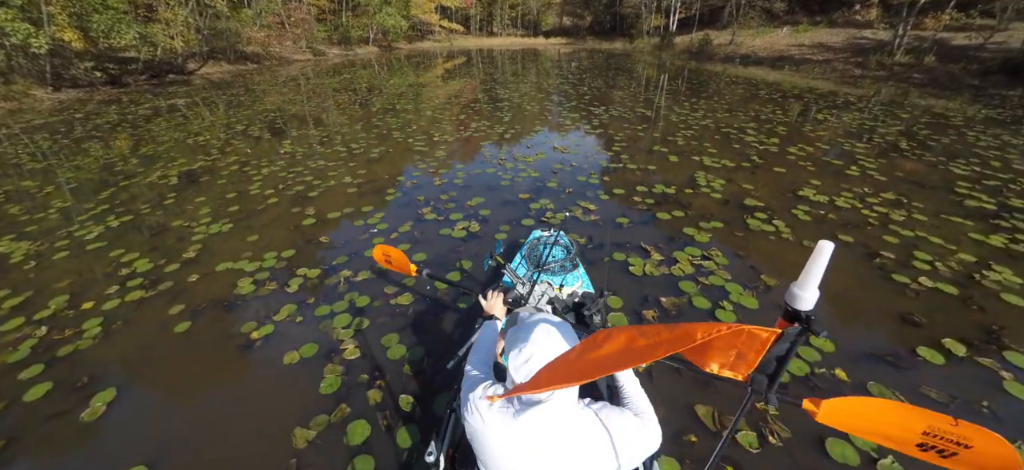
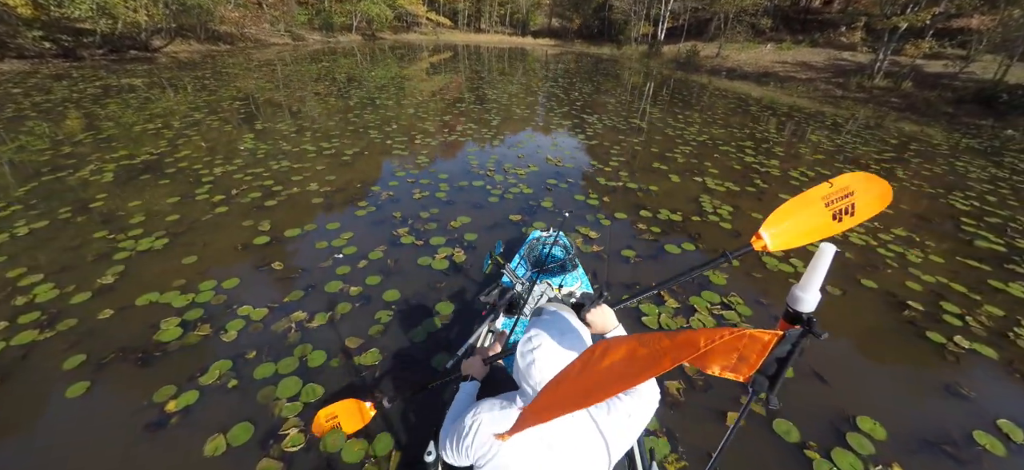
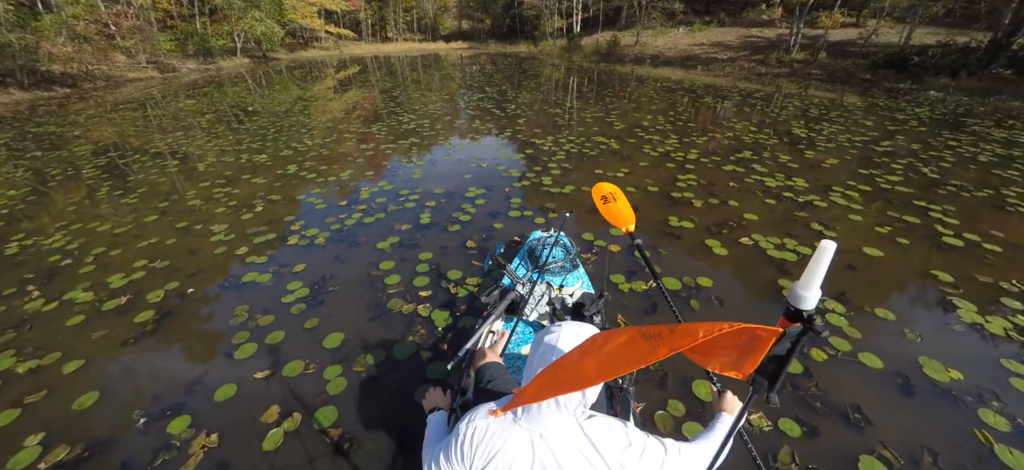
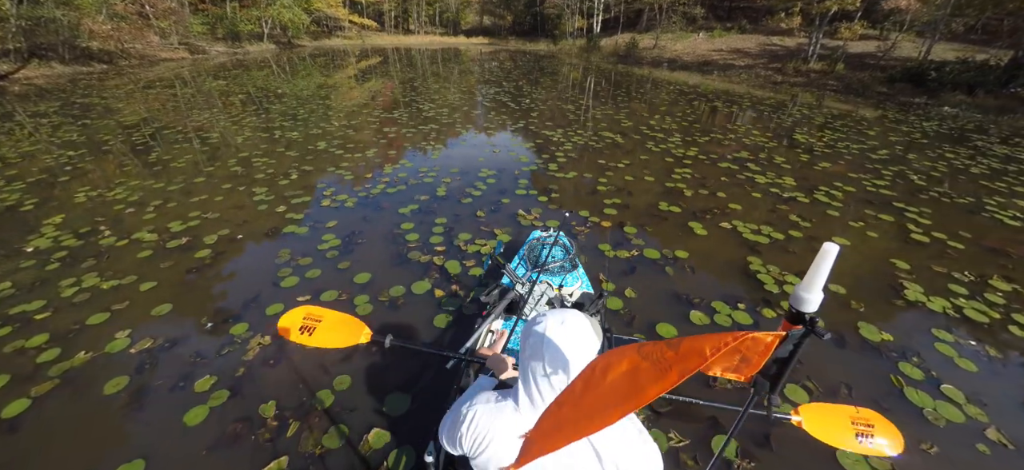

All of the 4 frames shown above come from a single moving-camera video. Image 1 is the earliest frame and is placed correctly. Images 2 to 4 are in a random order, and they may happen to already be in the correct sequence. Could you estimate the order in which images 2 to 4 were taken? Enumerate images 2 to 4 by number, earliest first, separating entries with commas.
2, 4, 3
